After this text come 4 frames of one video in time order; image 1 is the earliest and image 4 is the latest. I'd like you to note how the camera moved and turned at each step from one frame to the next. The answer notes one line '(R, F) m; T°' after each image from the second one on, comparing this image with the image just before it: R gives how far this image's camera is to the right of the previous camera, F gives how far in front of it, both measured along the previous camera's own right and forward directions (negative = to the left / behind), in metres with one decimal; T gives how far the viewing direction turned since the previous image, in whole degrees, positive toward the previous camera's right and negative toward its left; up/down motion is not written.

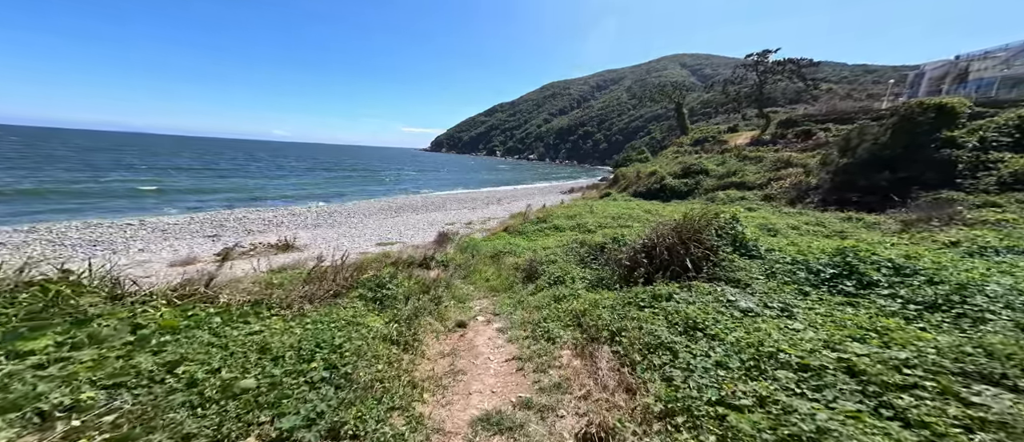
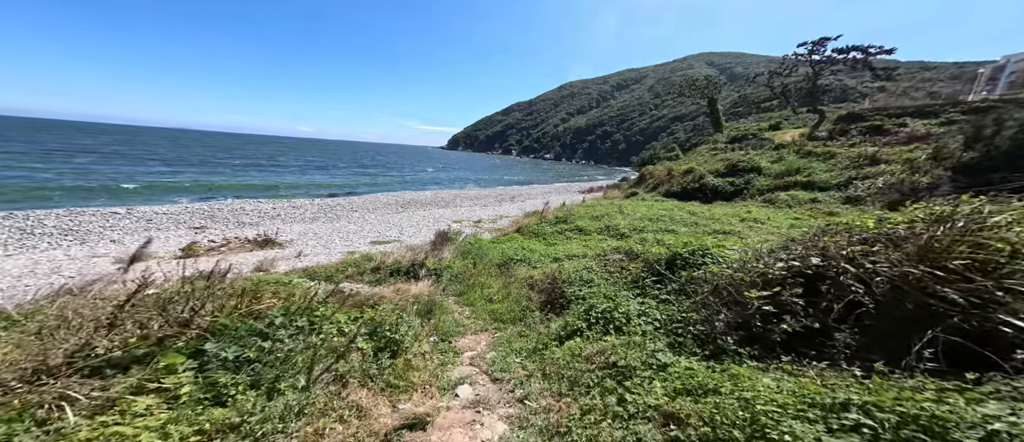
(-0.1, +3.6) m; -2°
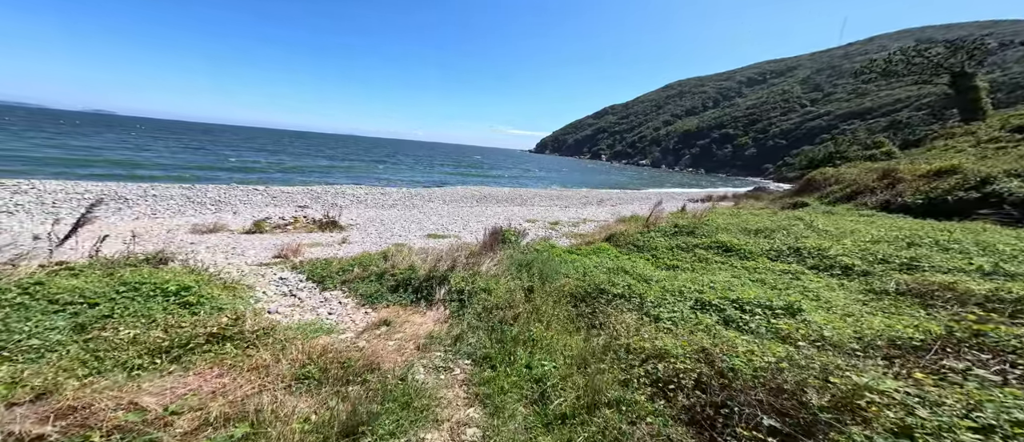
(-0.1, +5.4) m; -17°
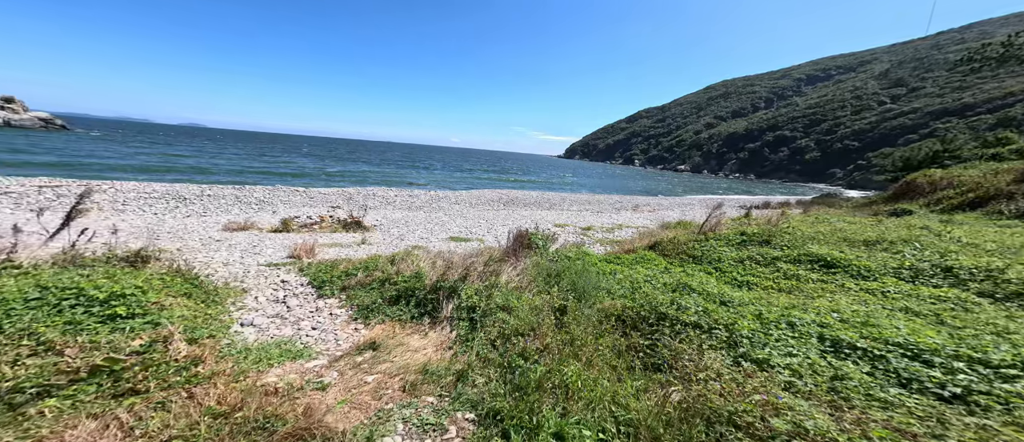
(+0.1, +1.4) m; -6°
